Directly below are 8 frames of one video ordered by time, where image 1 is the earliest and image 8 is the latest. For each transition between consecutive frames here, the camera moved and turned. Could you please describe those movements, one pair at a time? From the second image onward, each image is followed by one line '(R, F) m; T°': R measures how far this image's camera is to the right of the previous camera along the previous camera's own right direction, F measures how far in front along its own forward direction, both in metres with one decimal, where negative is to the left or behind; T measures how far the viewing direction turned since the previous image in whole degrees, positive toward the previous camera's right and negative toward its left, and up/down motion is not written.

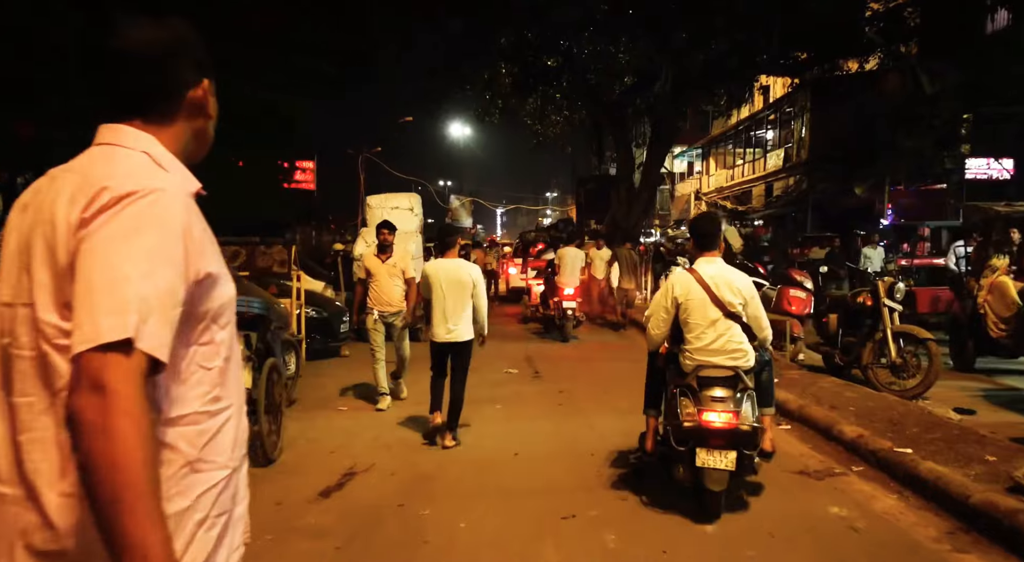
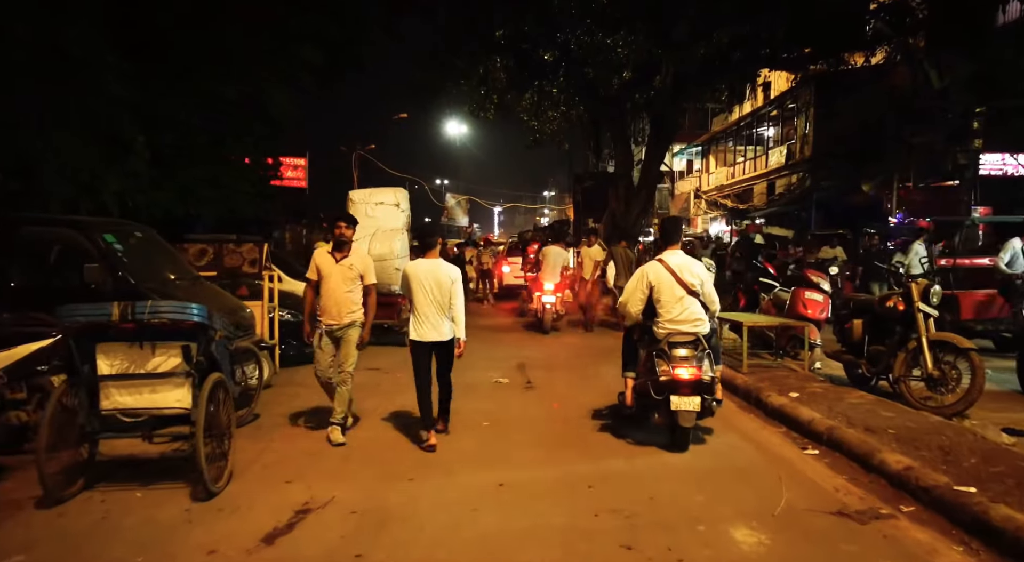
(+0.1, +0.7) m; 0°
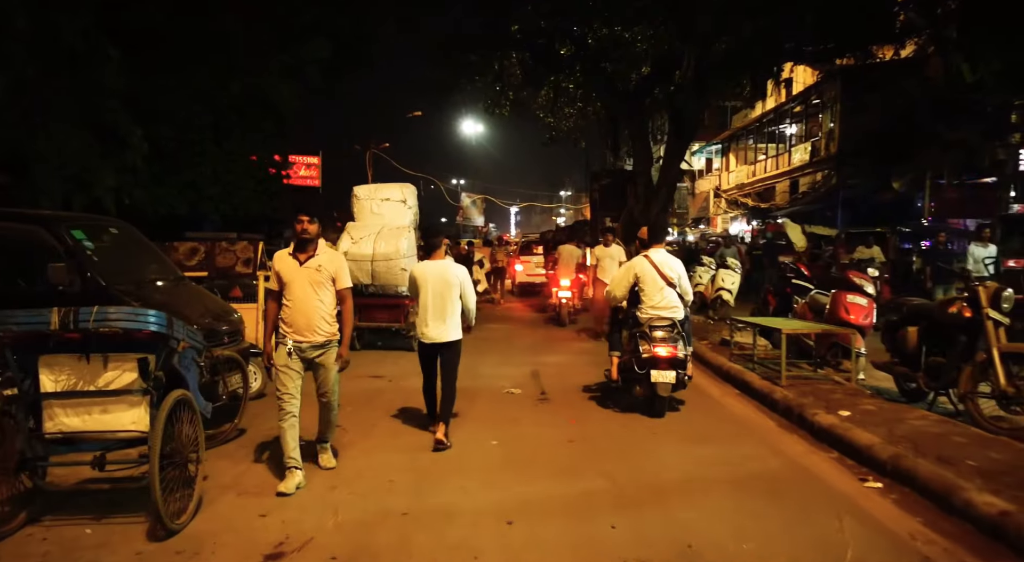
(0.0, +0.6) m; -1°
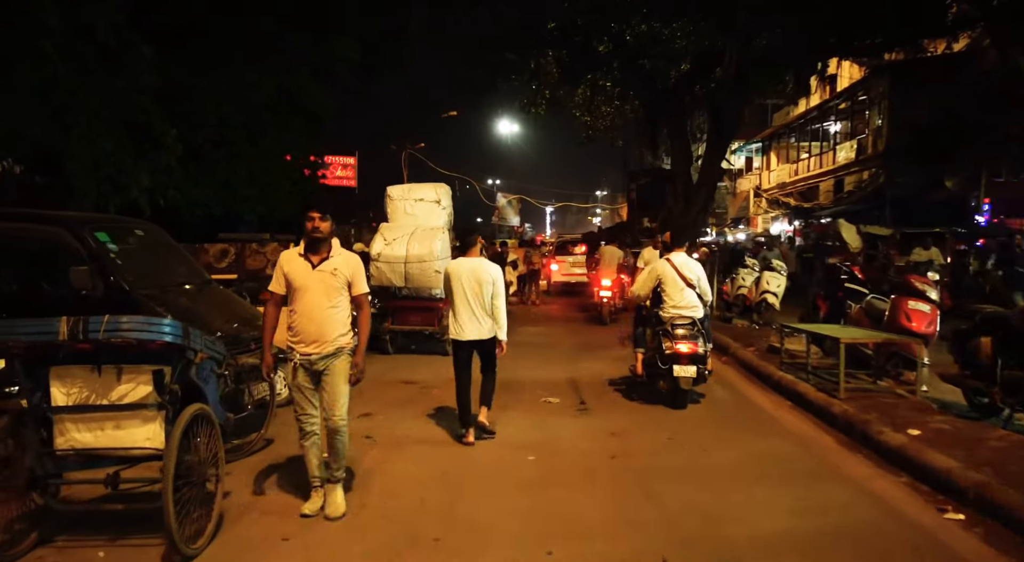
(0.0, +0.3) m; -3°
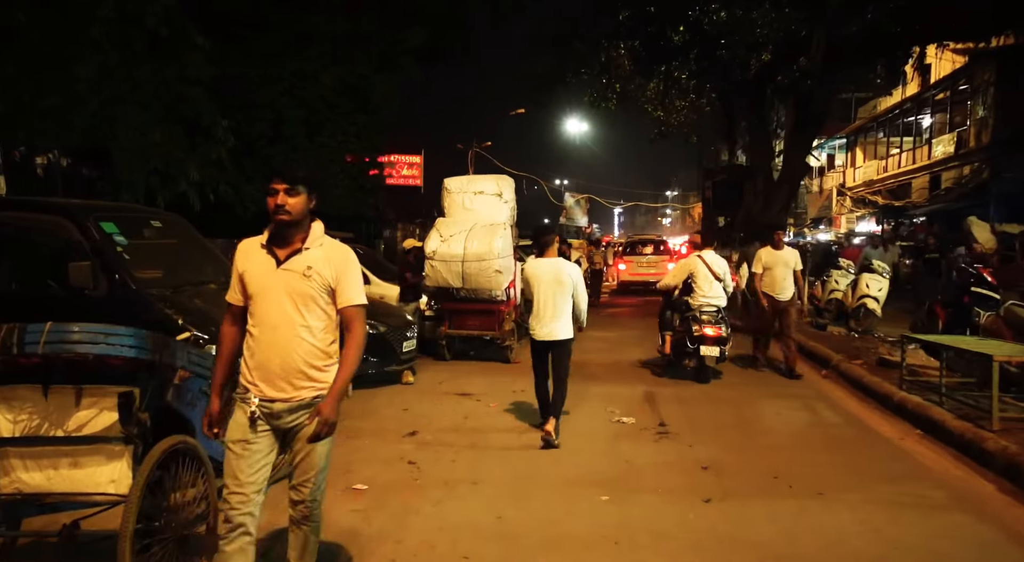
(0.0, +0.9) m; -6°
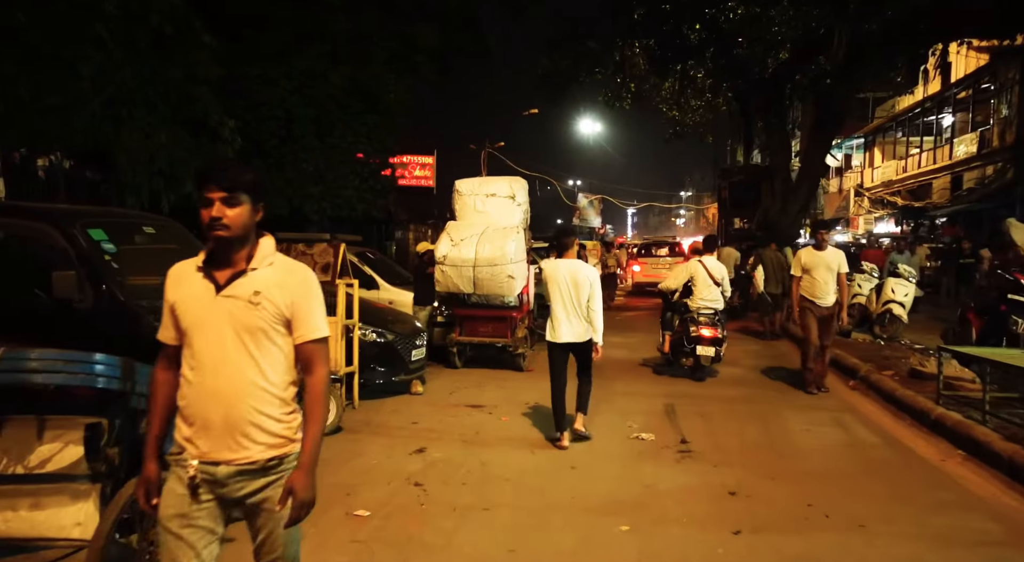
(0.0, +0.3) m; -1°
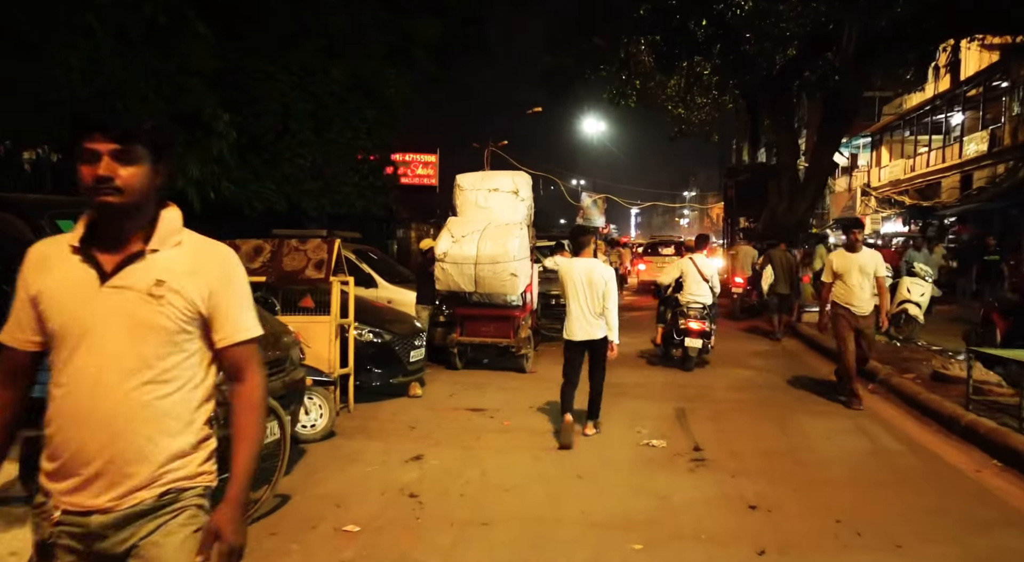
(0.0, +0.3) m; 0°
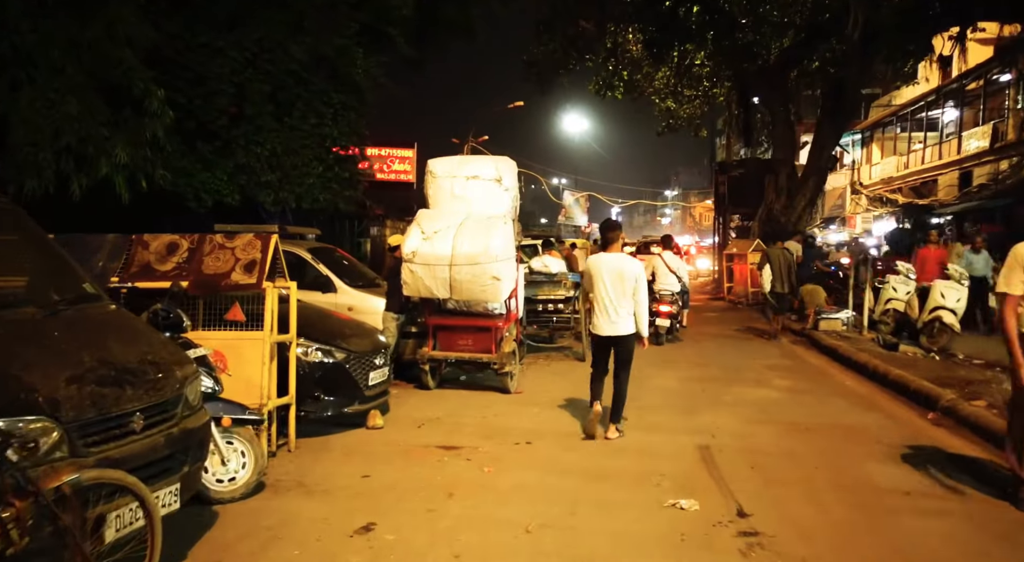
(0.0, +1.3) m; +2°
